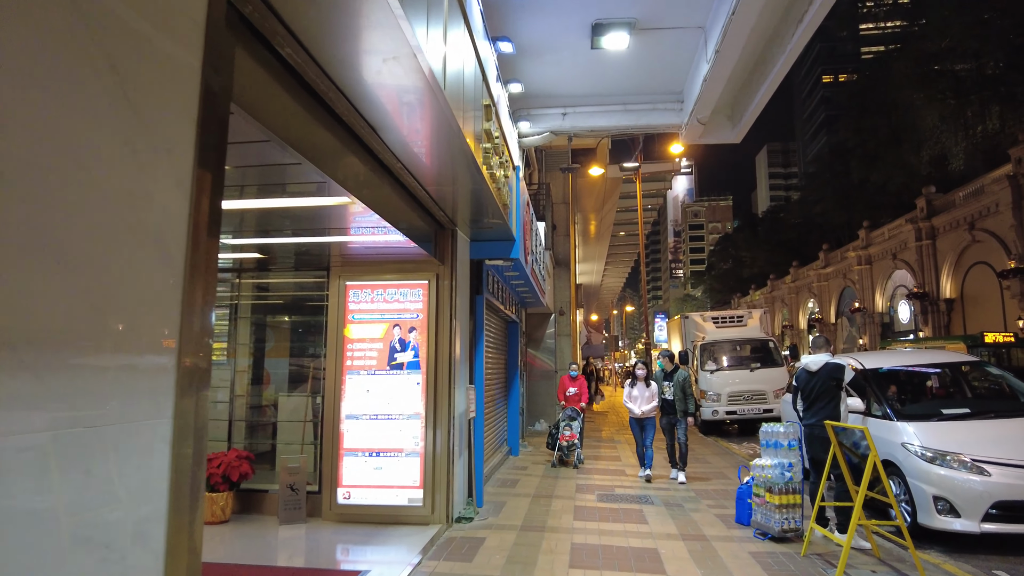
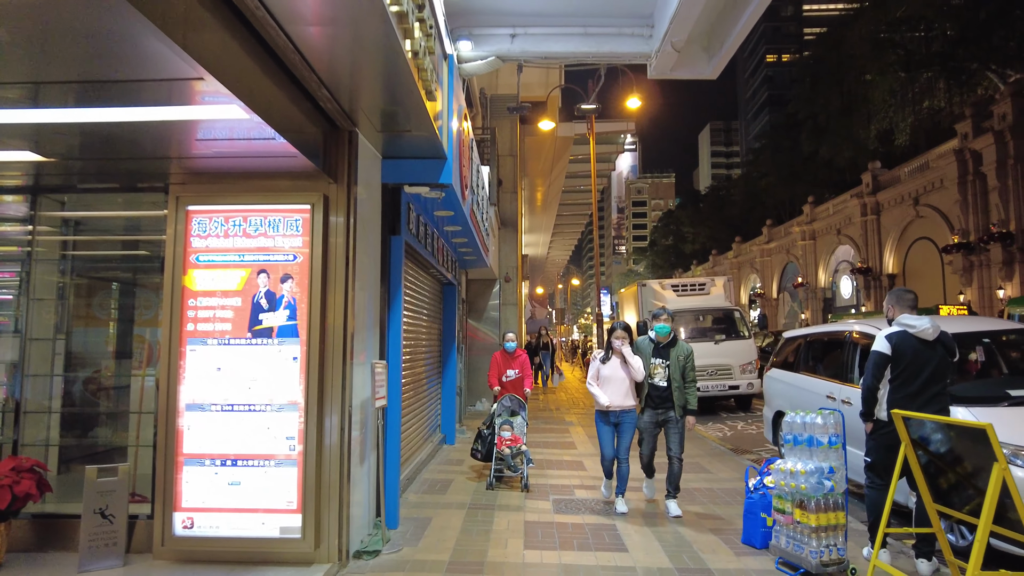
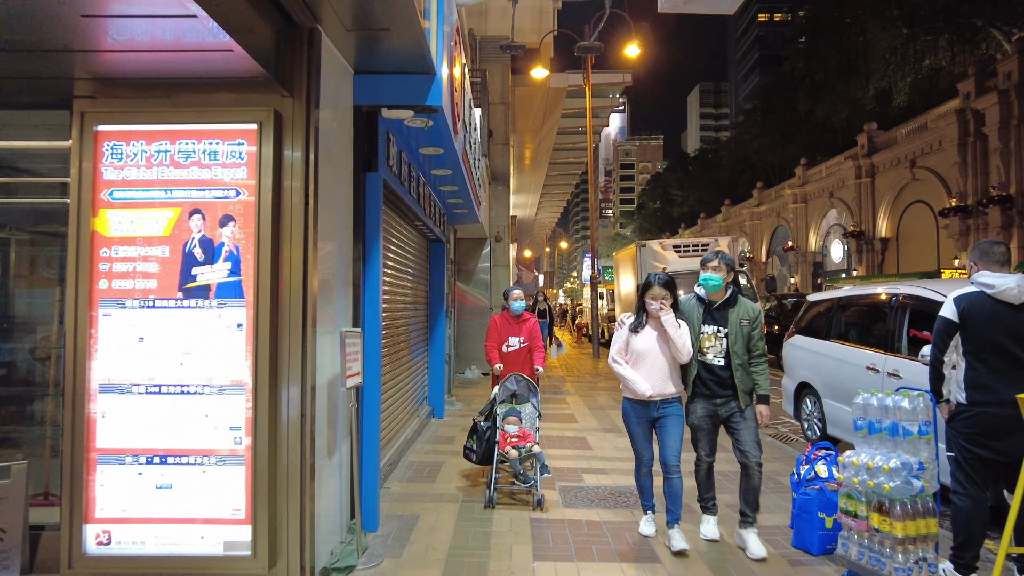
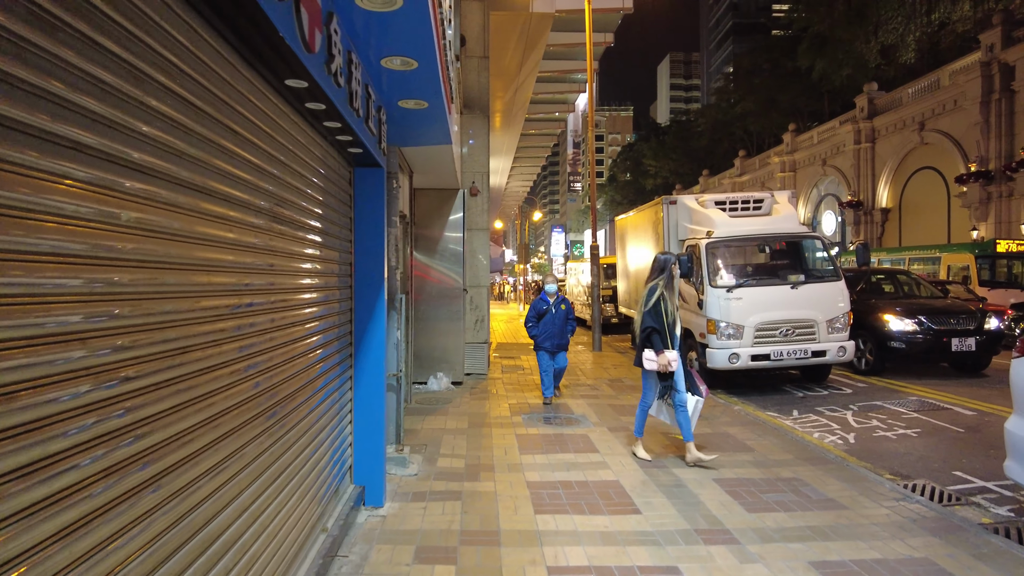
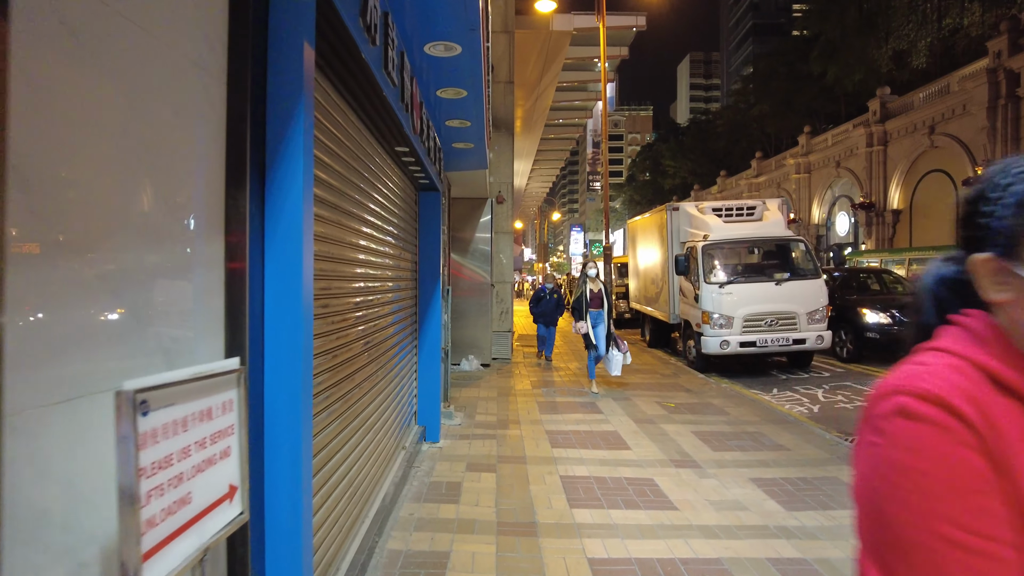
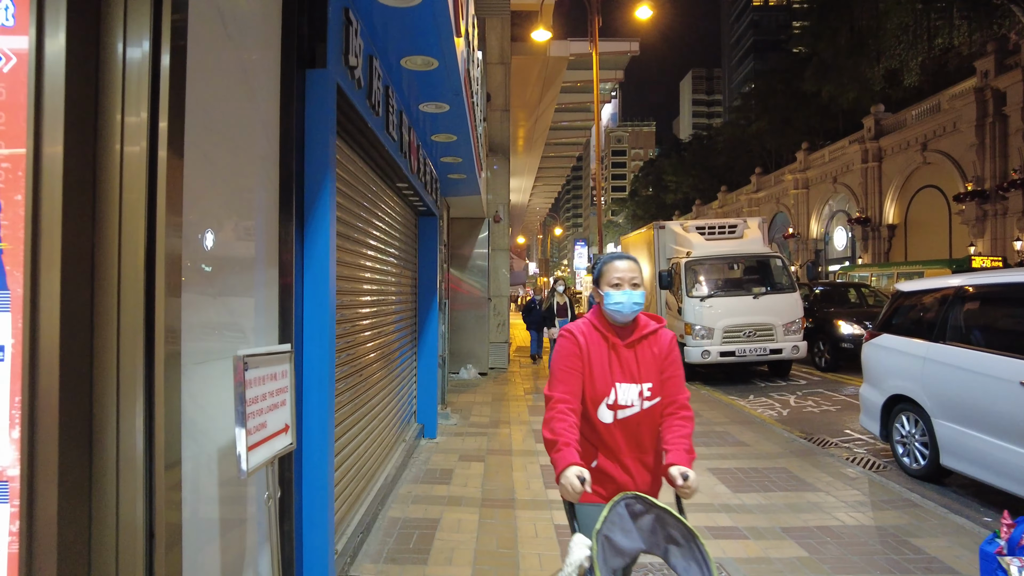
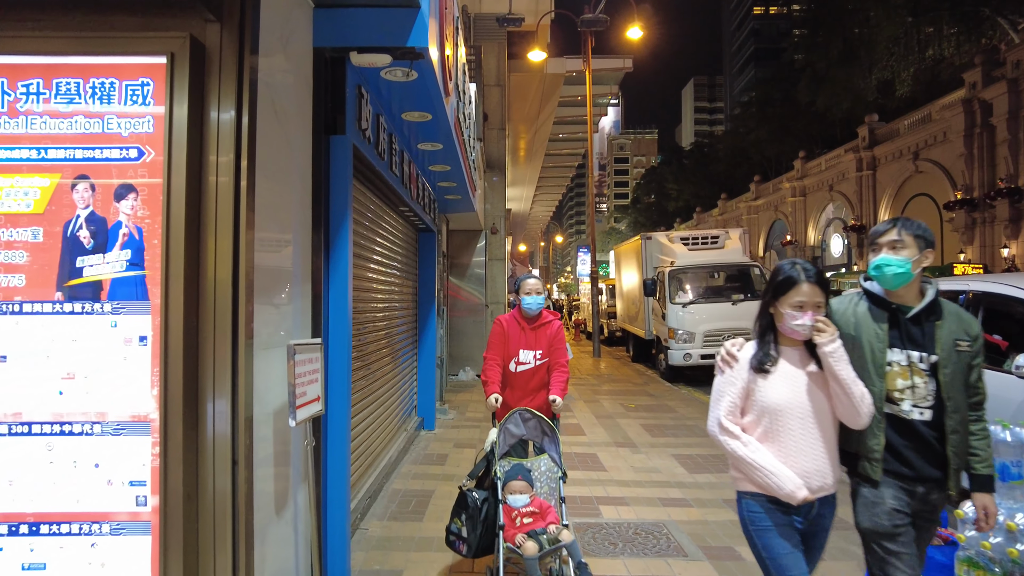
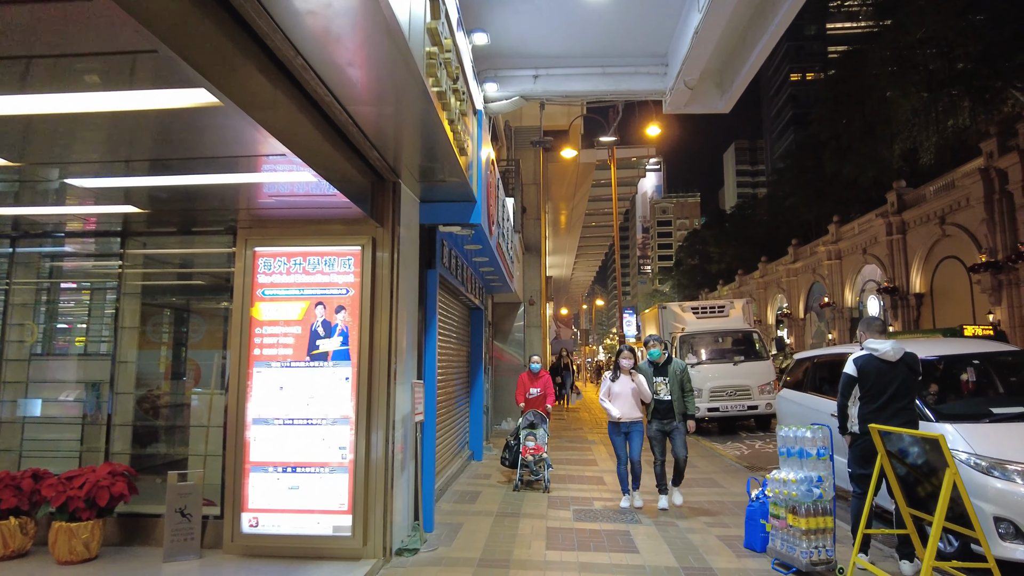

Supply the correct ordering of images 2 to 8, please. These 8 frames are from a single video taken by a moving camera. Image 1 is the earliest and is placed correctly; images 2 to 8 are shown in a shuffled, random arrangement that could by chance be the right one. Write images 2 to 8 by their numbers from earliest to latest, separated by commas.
8, 2, 3, 7, 6, 5, 4
